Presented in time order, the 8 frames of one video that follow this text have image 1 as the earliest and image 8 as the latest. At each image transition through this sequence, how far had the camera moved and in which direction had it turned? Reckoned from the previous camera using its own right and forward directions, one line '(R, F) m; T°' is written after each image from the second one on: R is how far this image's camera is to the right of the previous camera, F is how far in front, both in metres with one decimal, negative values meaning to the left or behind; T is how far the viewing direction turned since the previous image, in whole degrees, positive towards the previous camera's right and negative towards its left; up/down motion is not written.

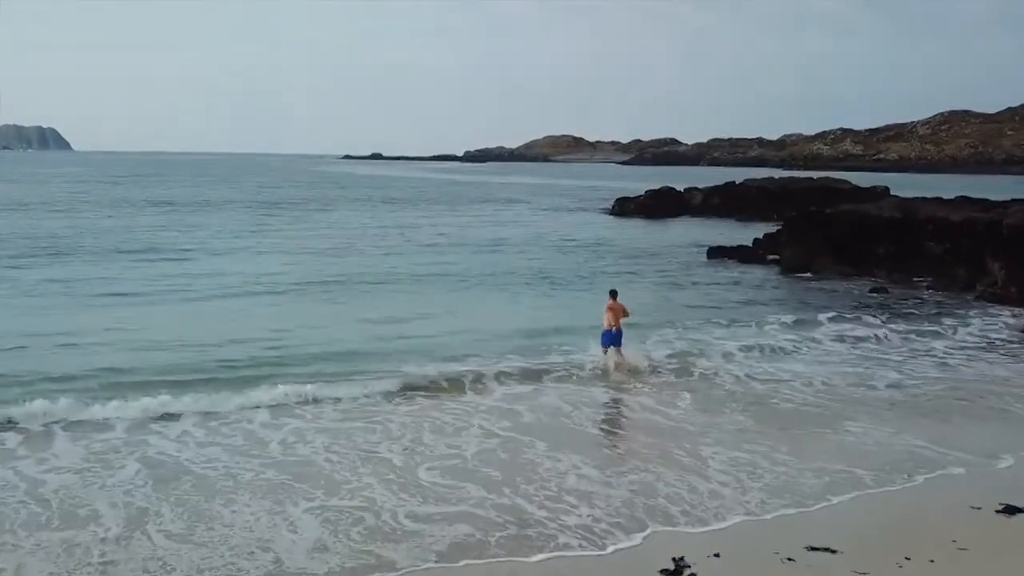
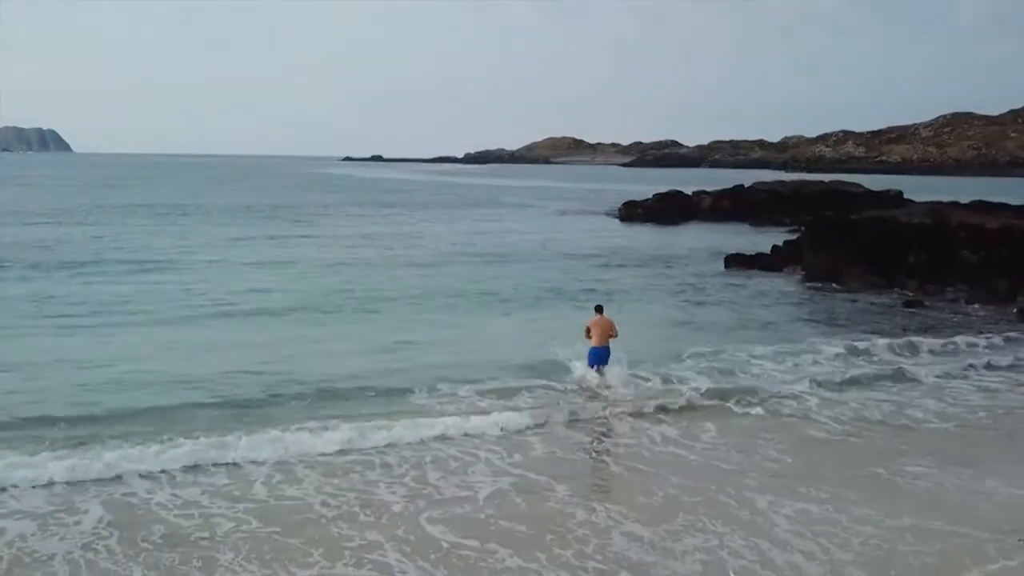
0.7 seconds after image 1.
(-0.3, +1.5) m; 0°
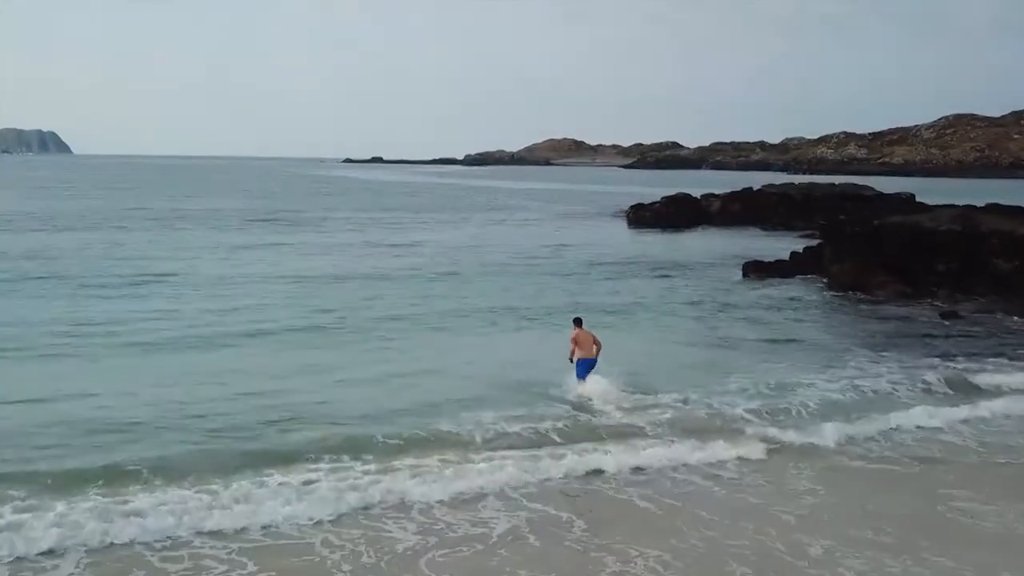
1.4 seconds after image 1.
(-0.3, +1.3) m; 0°
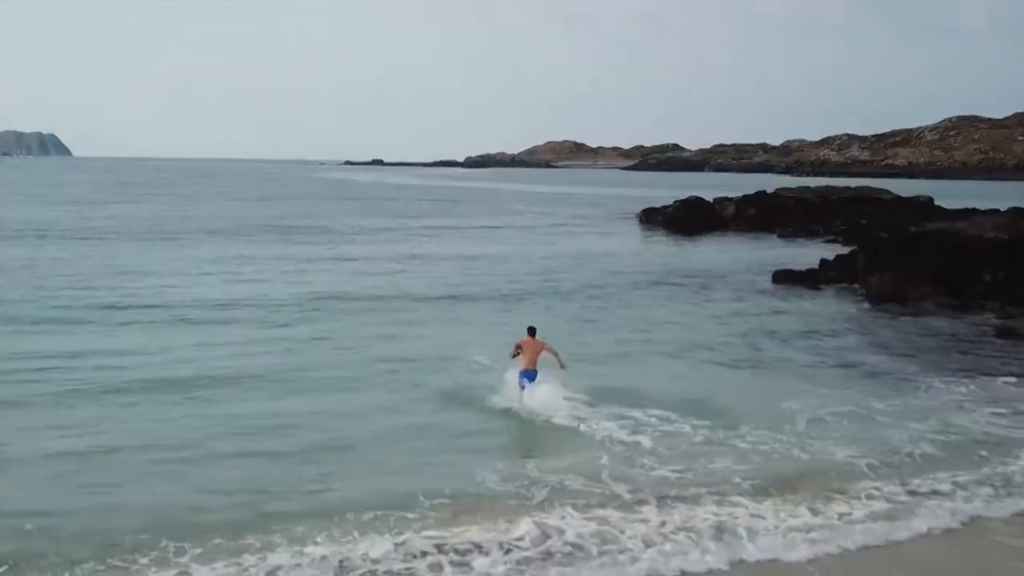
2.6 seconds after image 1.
(-0.5, +1.6) m; 0°
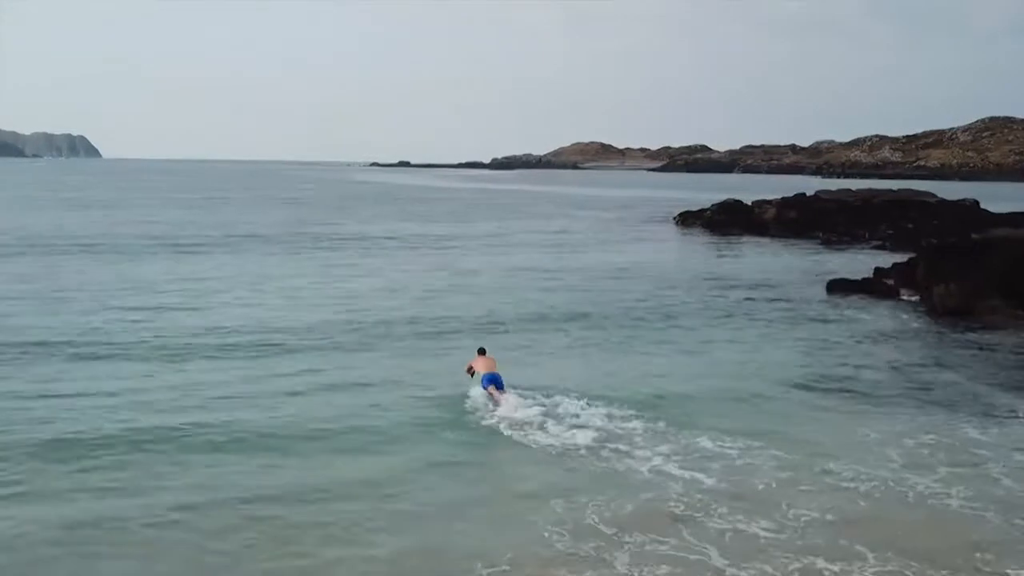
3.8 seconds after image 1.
(-0.4, +1.4) m; -1°
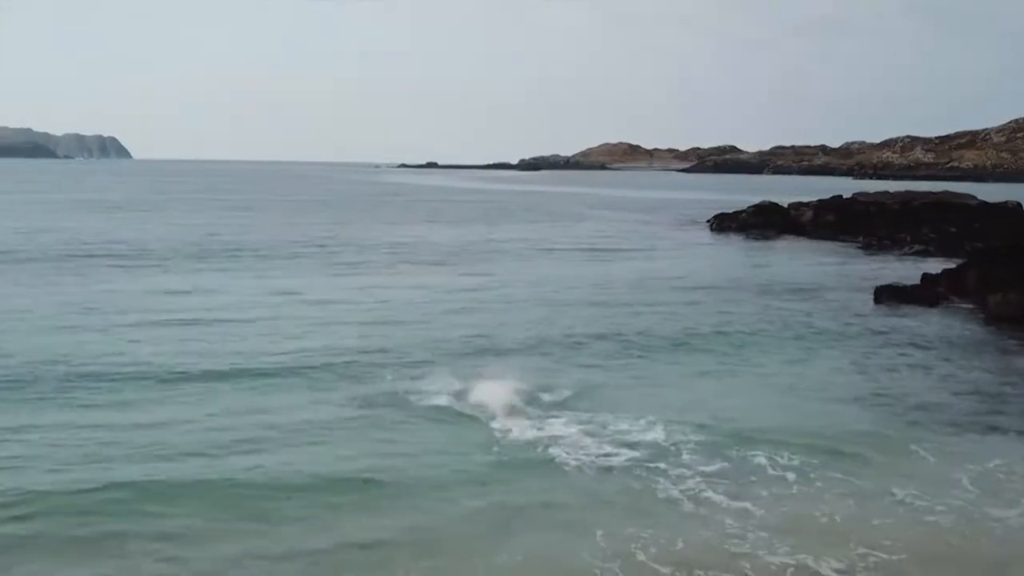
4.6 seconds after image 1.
(-0.2, +1.0) m; -1°
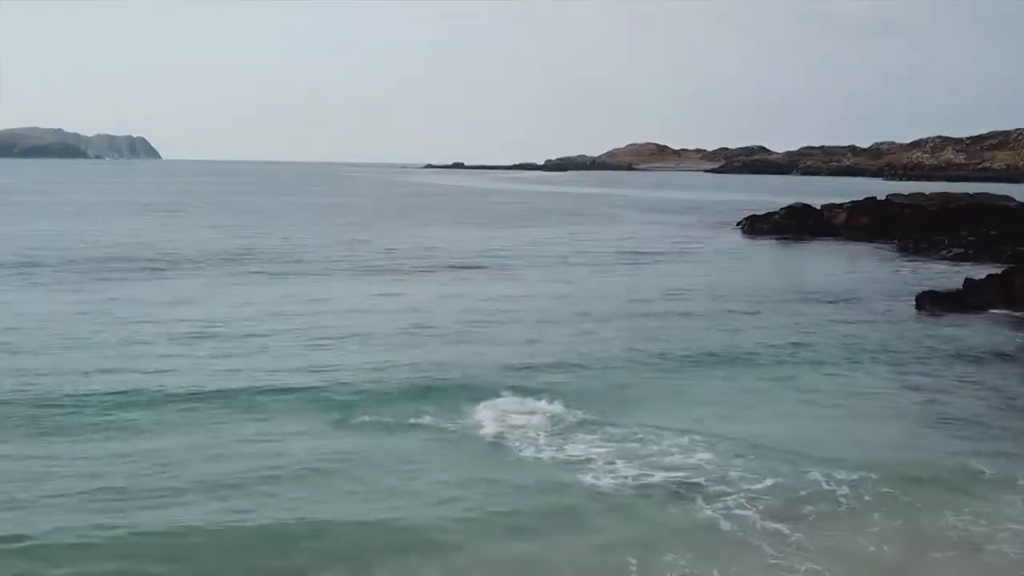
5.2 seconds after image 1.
(0.0, +0.9) m; -1°
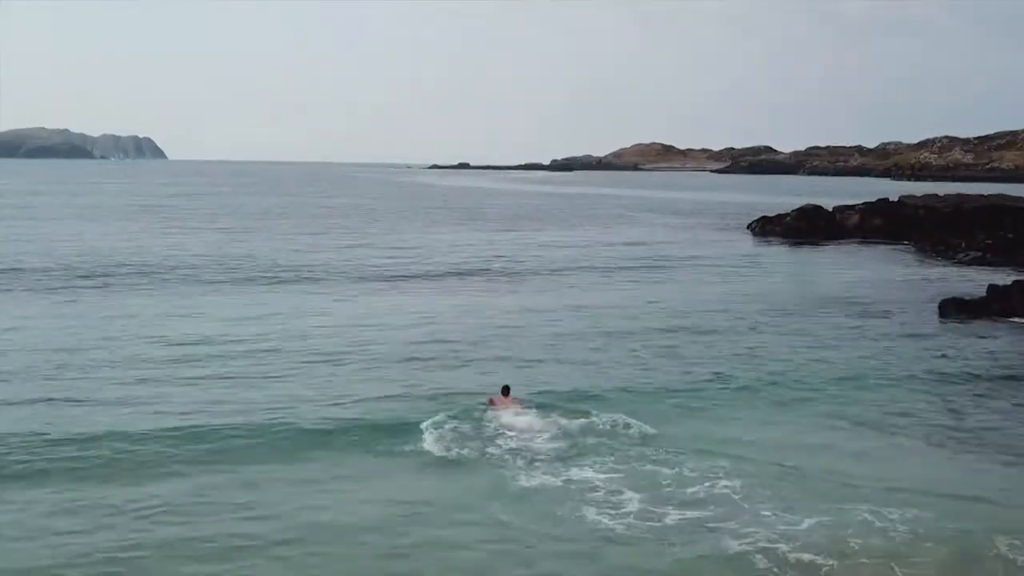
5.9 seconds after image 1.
(0.0, +1.0) m; 0°
